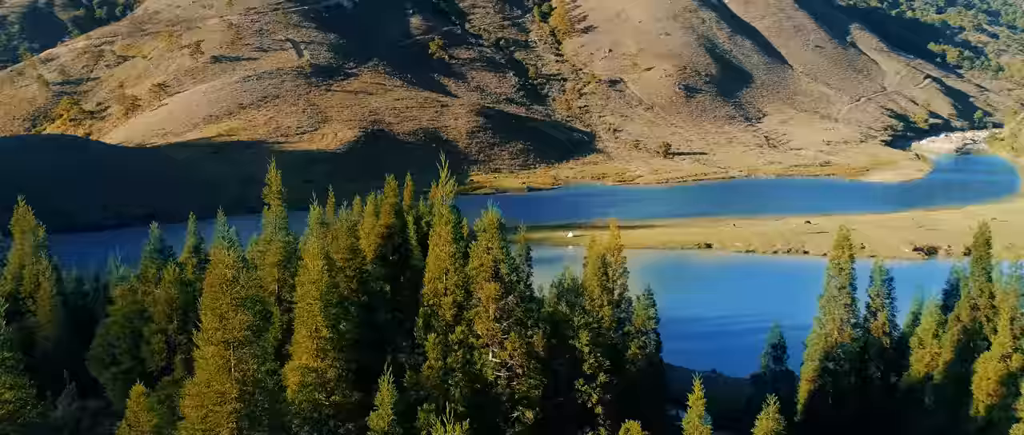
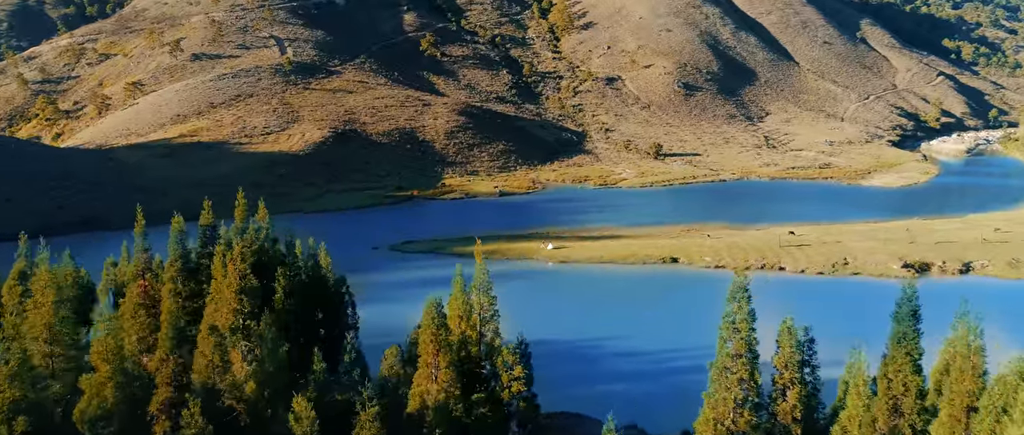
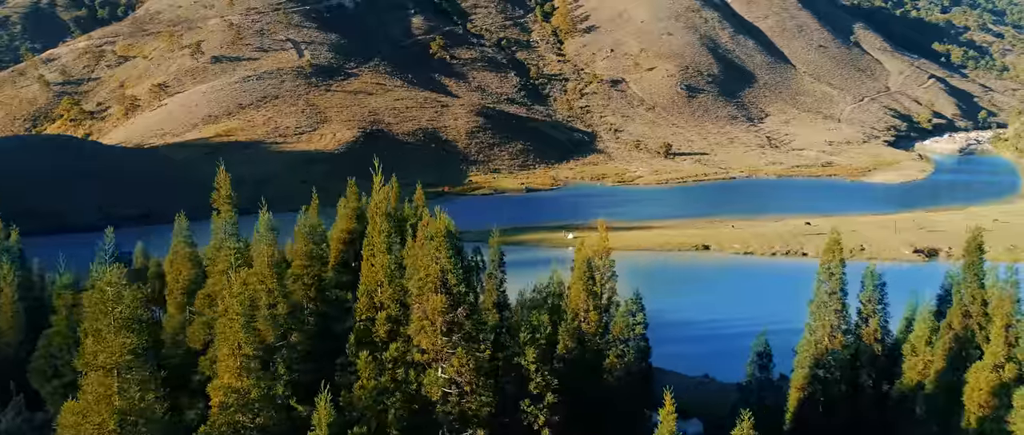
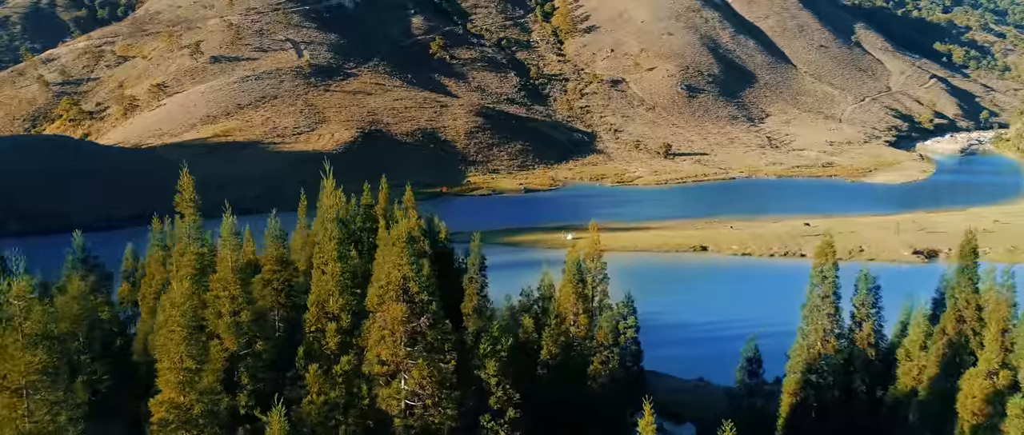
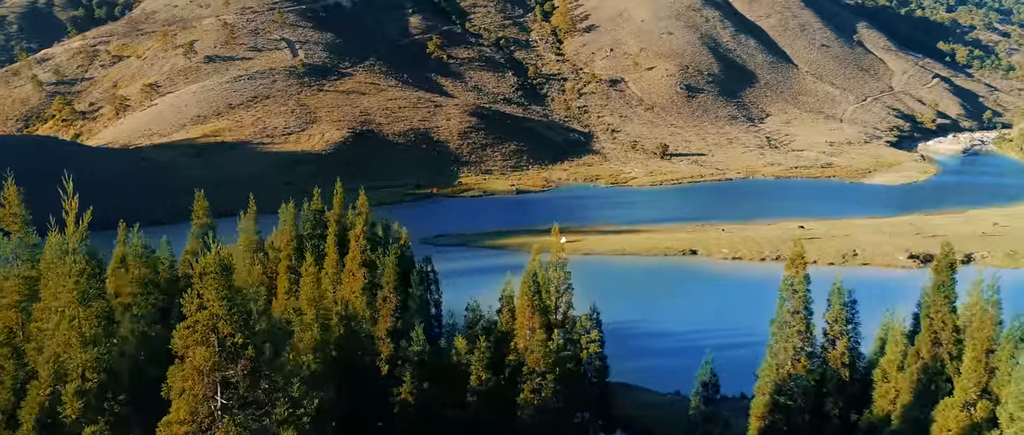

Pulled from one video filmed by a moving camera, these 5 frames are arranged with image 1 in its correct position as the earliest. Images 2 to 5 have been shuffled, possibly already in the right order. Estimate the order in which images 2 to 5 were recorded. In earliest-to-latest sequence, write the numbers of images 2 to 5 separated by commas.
3, 4, 5, 2
